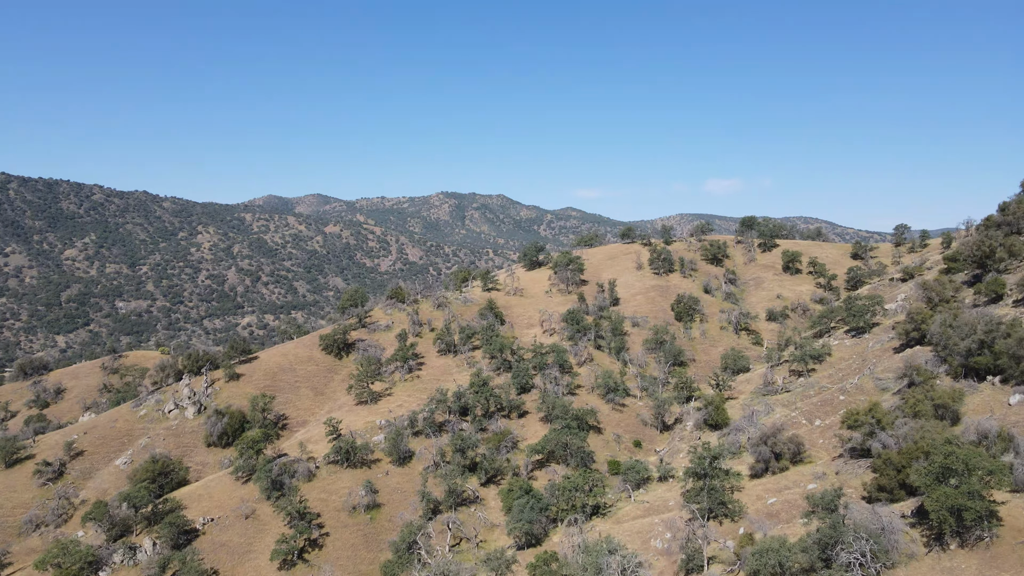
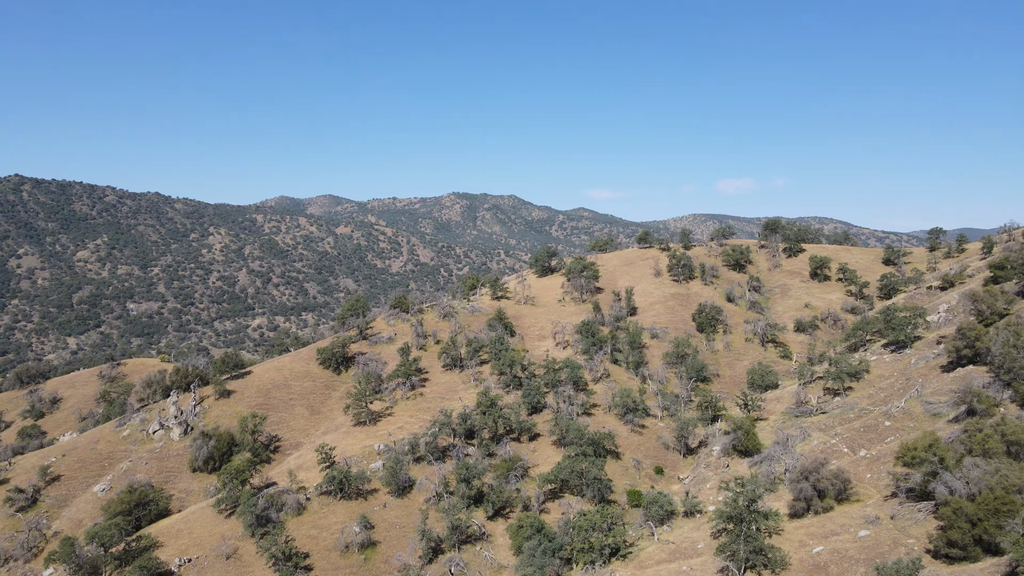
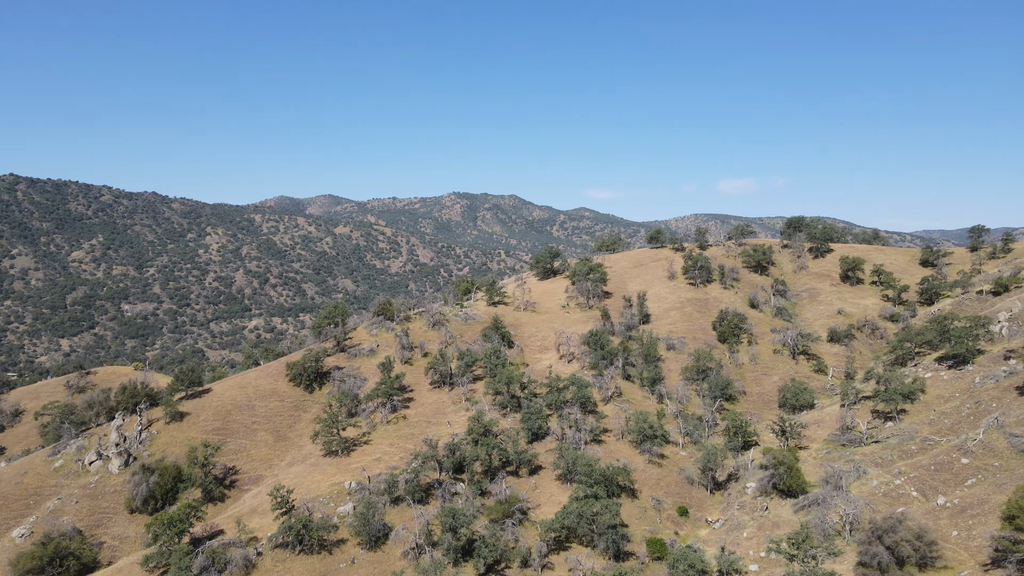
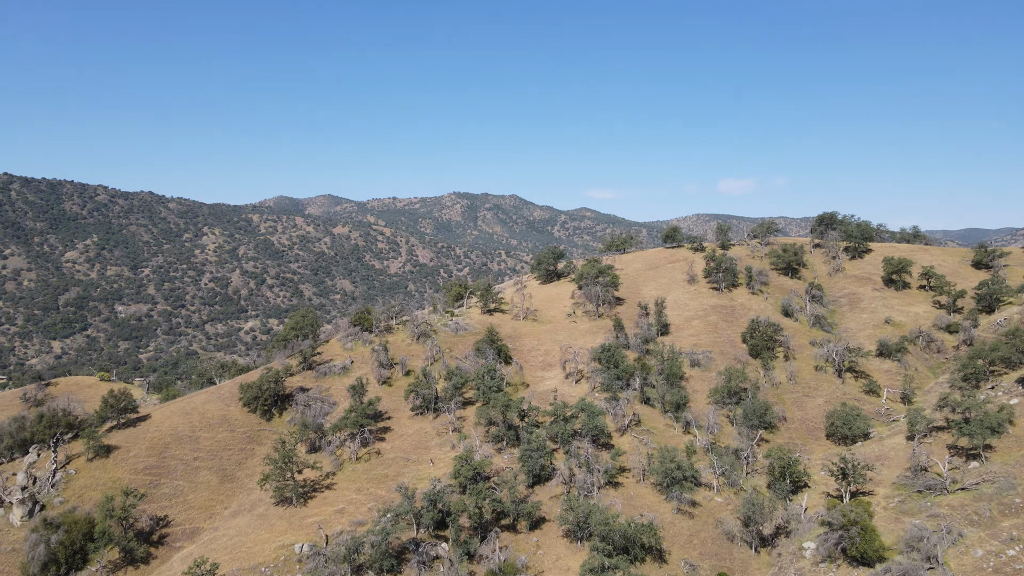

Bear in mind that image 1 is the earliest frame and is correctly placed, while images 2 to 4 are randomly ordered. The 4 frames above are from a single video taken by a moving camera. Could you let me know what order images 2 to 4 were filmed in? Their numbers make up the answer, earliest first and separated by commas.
2, 3, 4
